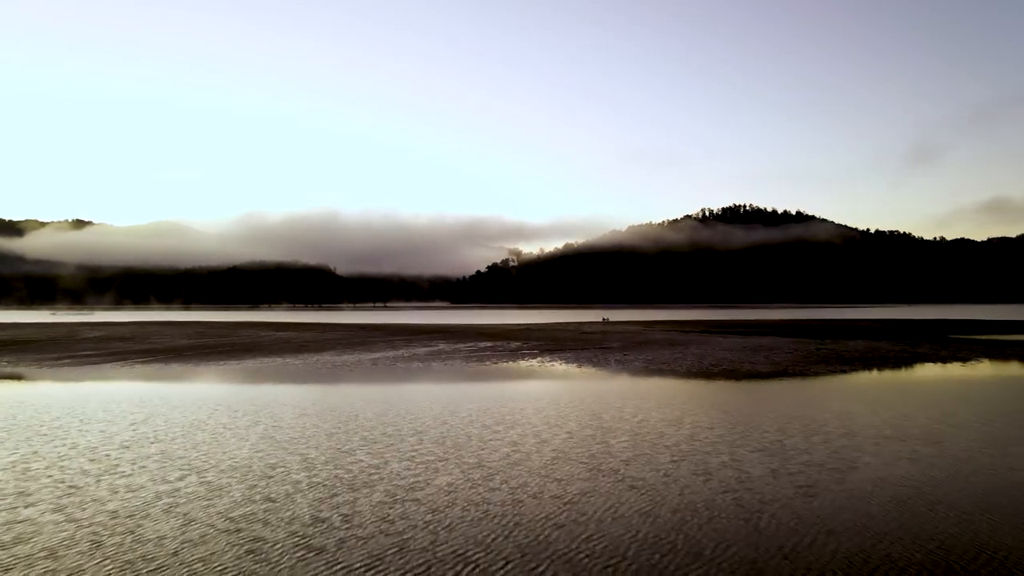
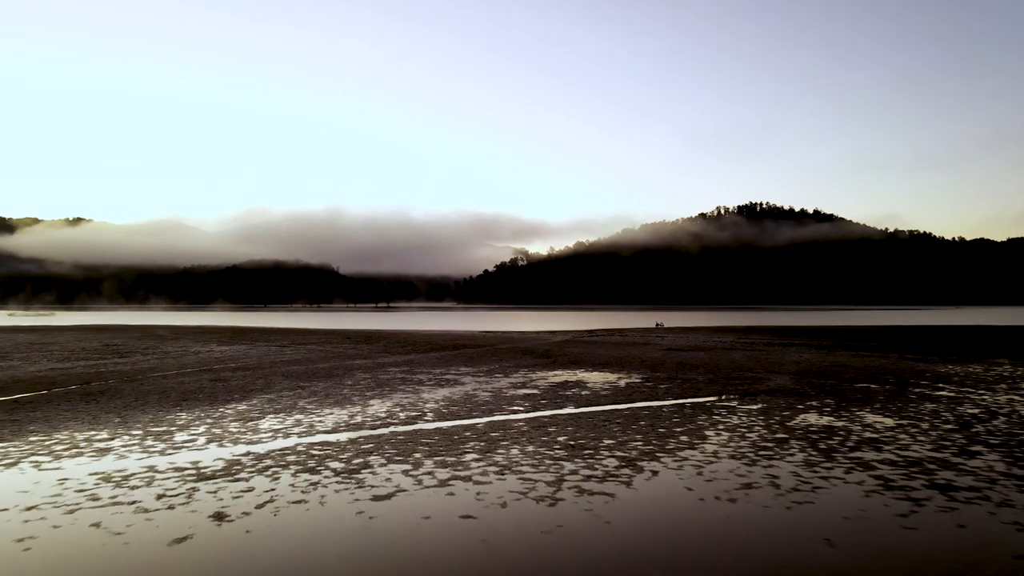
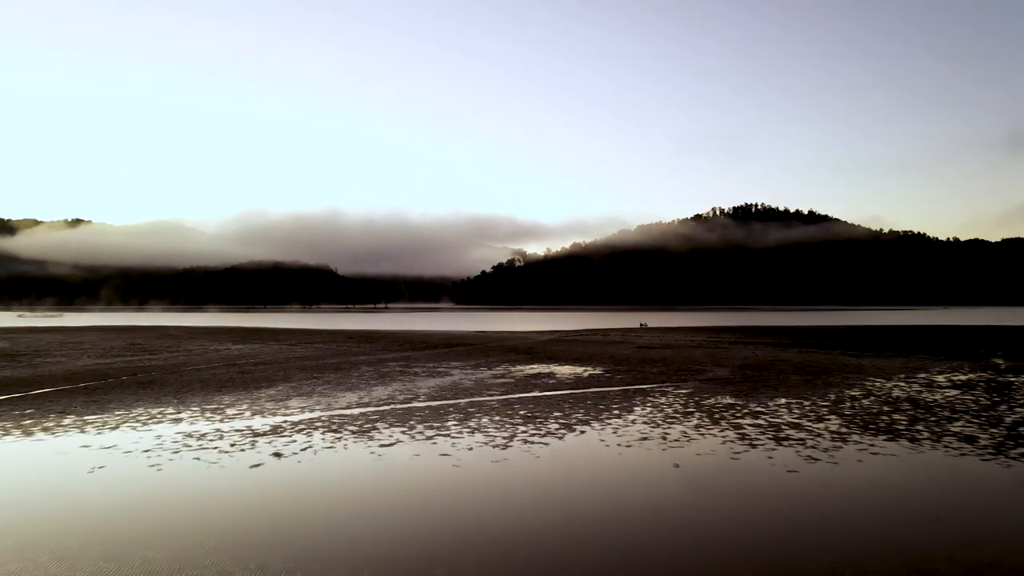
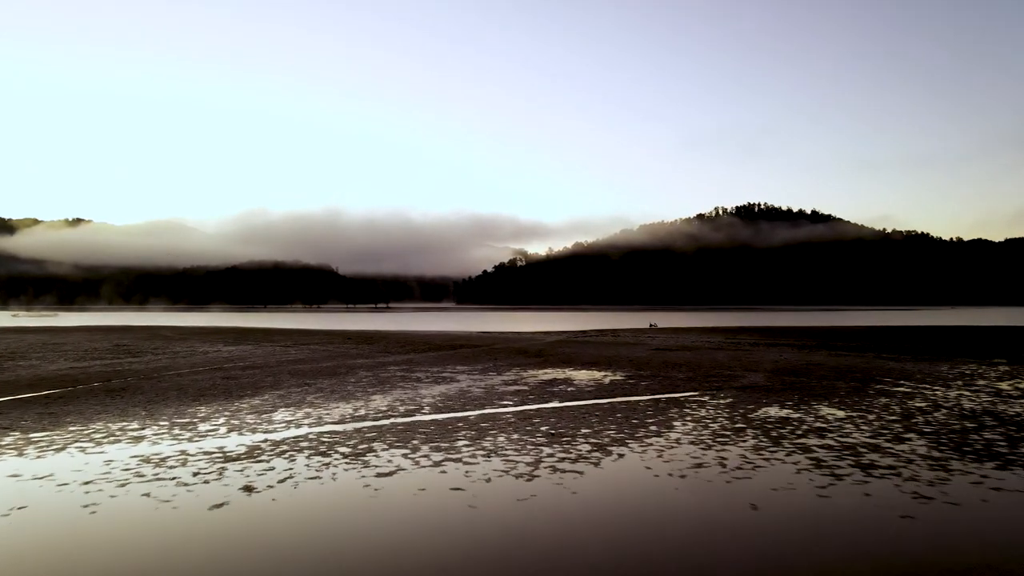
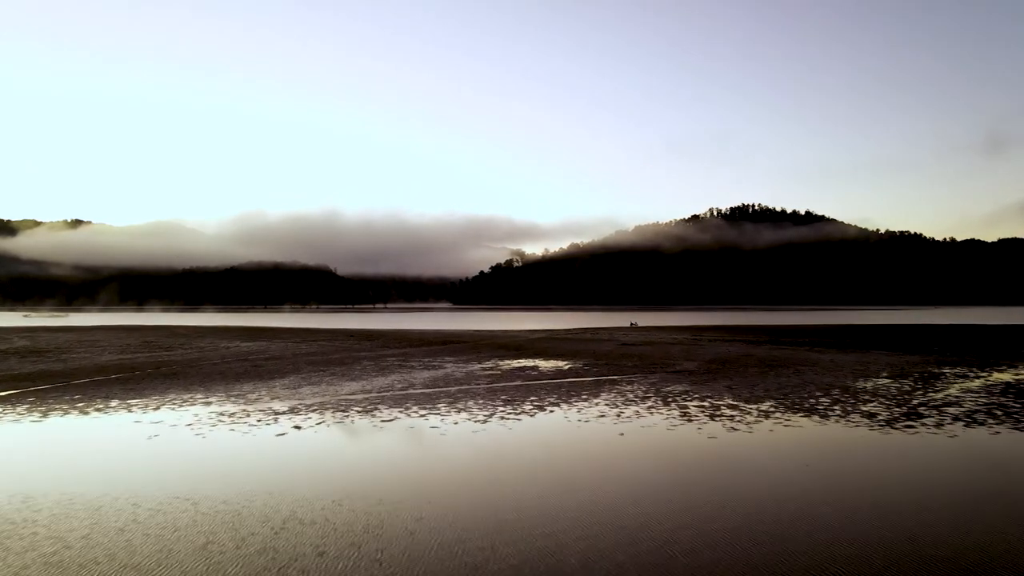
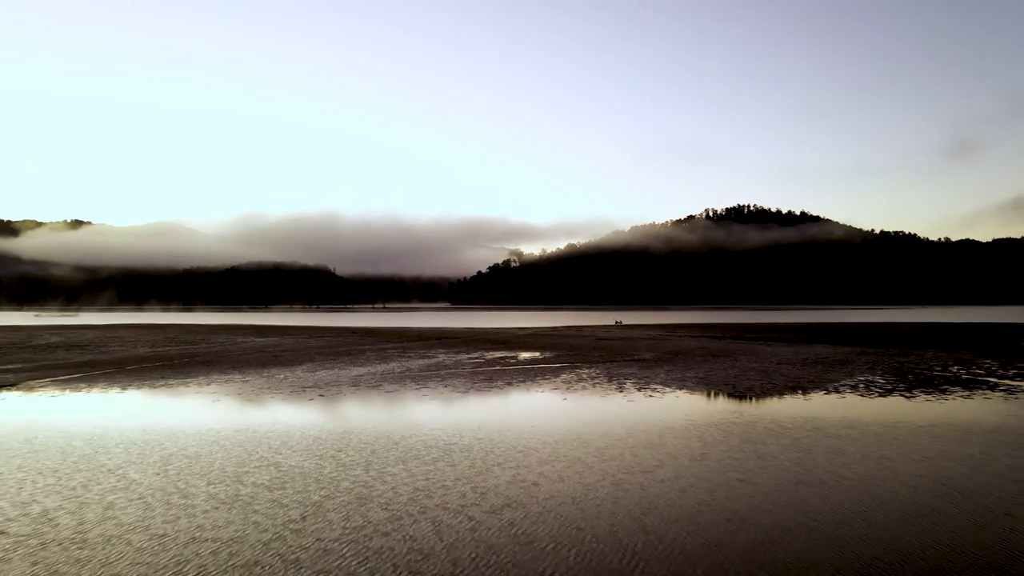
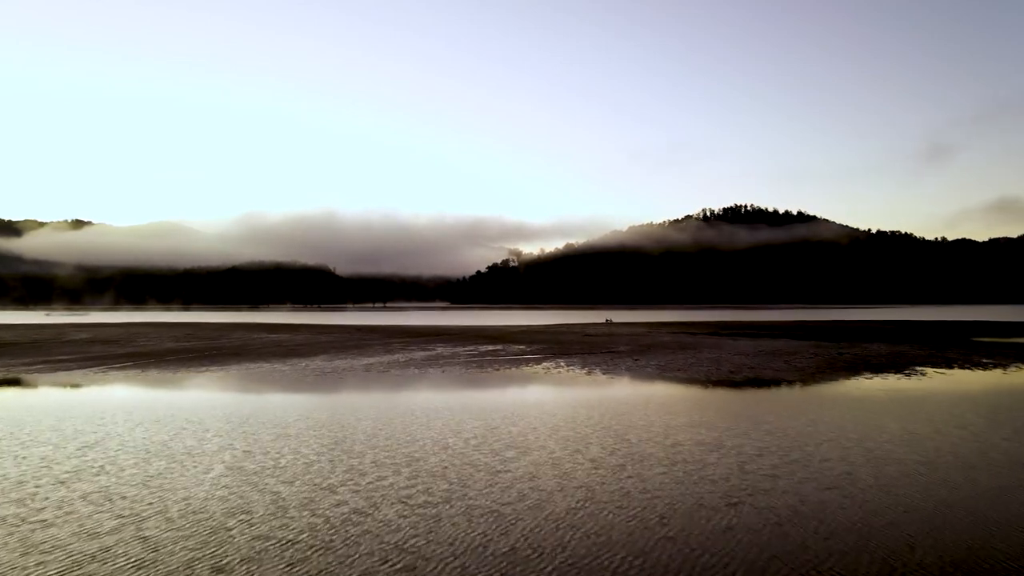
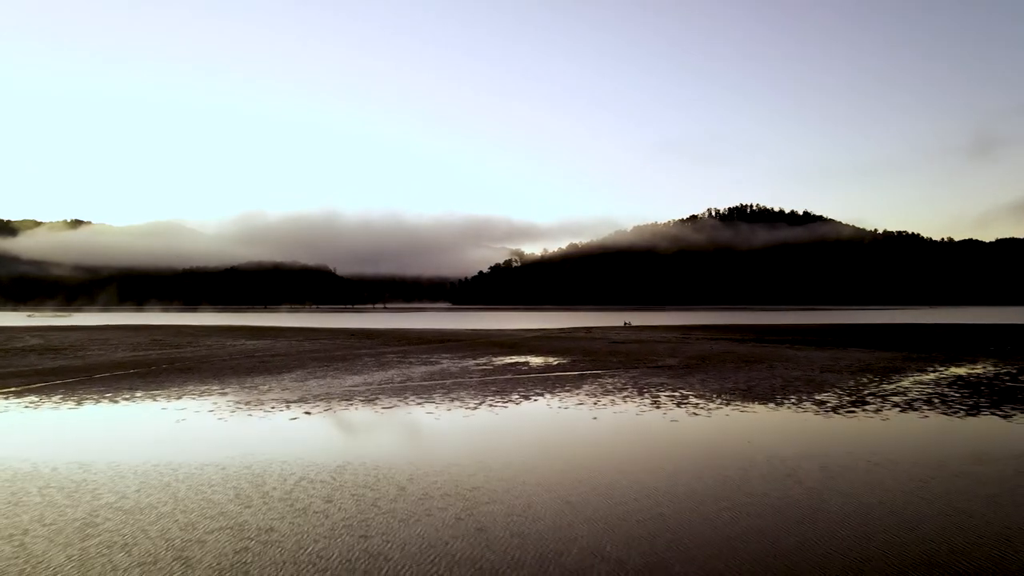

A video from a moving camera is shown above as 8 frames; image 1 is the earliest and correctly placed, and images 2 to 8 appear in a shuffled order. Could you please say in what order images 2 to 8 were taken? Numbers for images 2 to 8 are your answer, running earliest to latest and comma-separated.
7, 6, 8, 5, 3, 4, 2
